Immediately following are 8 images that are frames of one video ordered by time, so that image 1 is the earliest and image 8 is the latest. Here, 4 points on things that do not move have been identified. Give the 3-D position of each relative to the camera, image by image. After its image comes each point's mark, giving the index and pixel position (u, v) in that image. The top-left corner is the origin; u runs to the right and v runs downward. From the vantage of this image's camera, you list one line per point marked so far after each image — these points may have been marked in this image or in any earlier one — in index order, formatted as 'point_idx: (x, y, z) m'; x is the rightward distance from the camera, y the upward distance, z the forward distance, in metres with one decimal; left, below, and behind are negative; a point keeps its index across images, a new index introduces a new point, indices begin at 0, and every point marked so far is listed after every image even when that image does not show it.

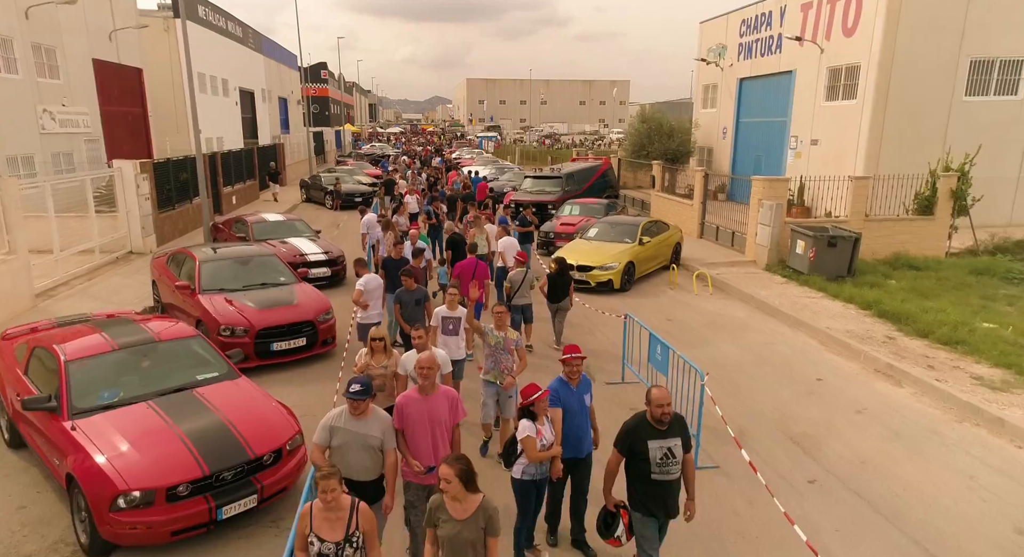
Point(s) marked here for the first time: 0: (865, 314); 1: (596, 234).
0: (+5.8, -0.6, +11.0) m
1: (+1.9, +1.0, +14.9) m
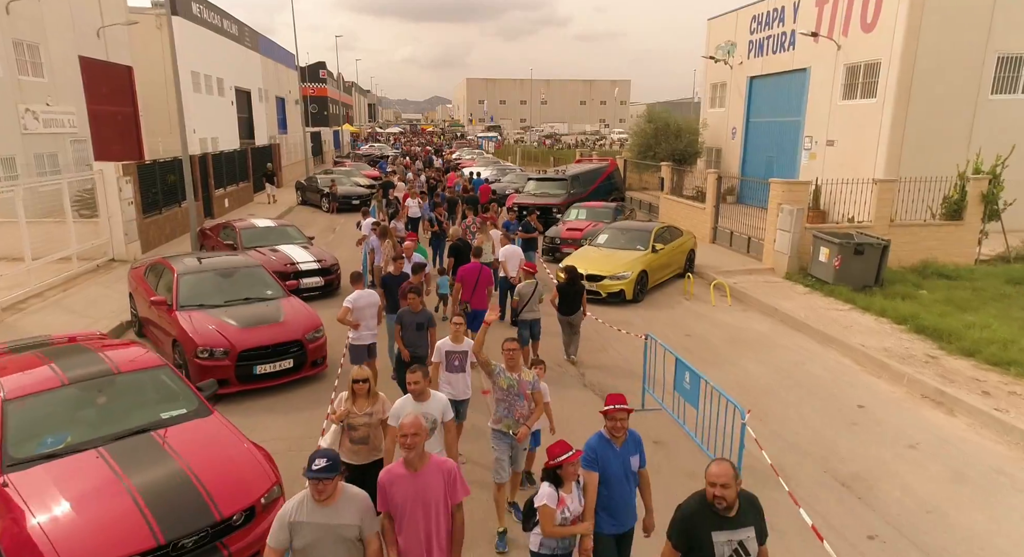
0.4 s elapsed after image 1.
0: (+5.9, -0.8, +10.1) m
1: (+2.0, +0.8, +14.1) m
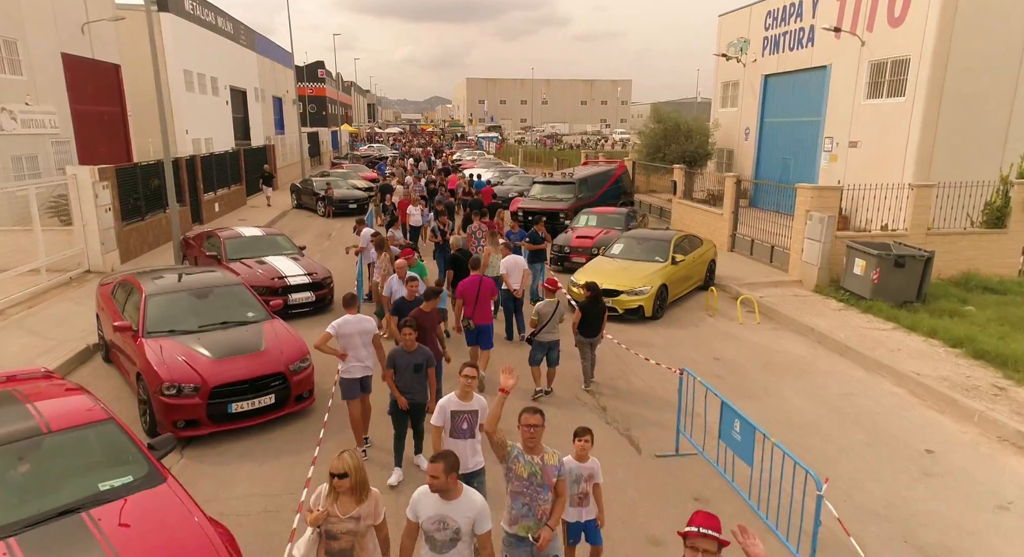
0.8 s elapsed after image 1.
0: (+6.1, -1.0, +9.1) m
1: (+2.1, +0.5, +13.0) m
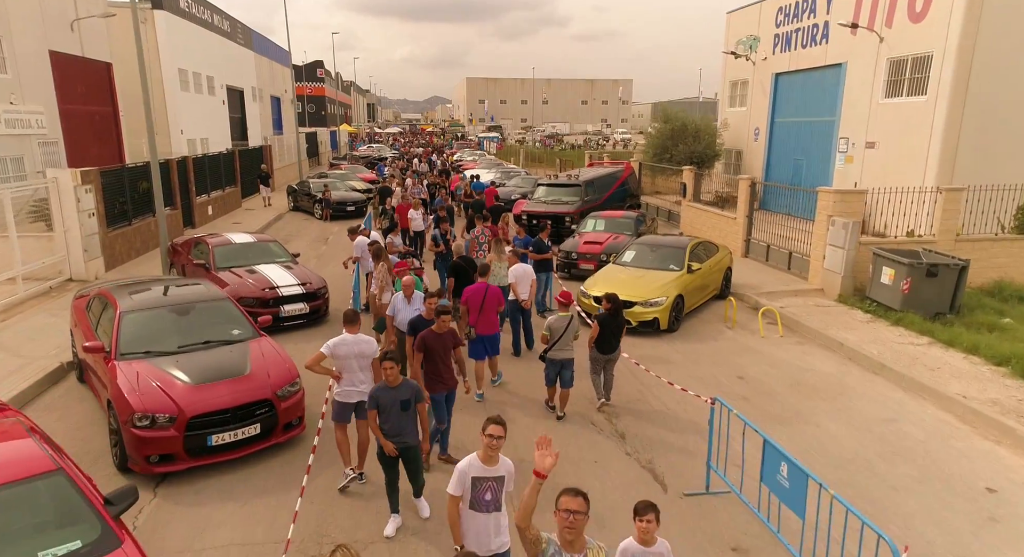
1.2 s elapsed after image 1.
0: (+6.2, -1.2, +8.4) m
1: (+2.2, +0.4, +12.3) m
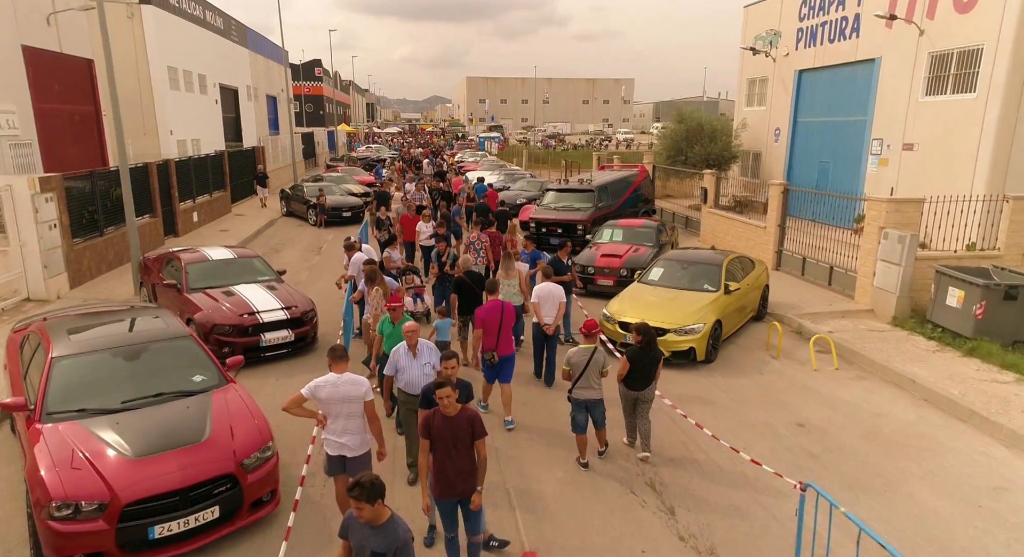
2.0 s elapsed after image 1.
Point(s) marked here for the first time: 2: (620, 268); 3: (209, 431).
0: (+6.4, -1.5, +7.0) m
1: (+2.5, 0.0, +10.9) m
2: (+2.2, +0.2, +13.3) m
3: (-2.6, -1.3, +5.6) m
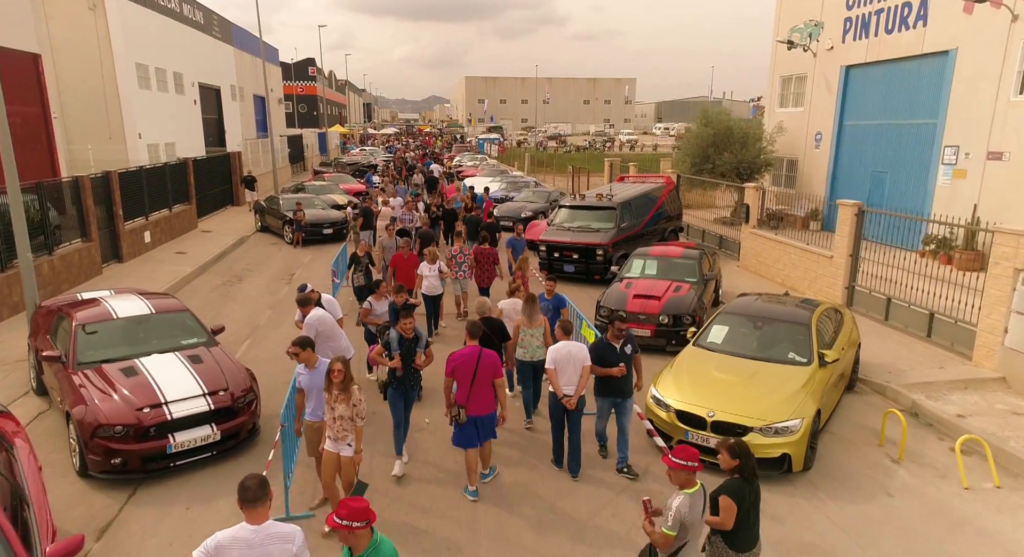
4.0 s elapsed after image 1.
0: (+6.6, -2.3, +4.2) m
1: (+2.6, -0.7, +8.1) m
2: (+2.3, -0.6, +10.5) m
3: (-2.4, -2.0, +2.8) m
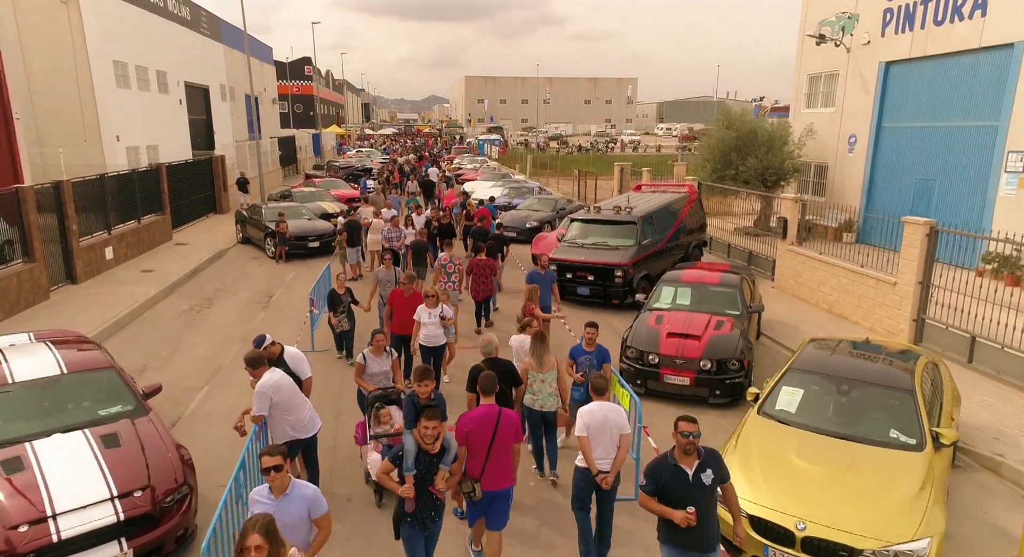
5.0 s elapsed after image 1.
0: (+6.7, -2.7, +2.4) m
1: (+2.7, -1.2, +6.3) m
2: (+2.4, -1.0, +8.7) m
3: (-2.2, -2.5, +1.0) m
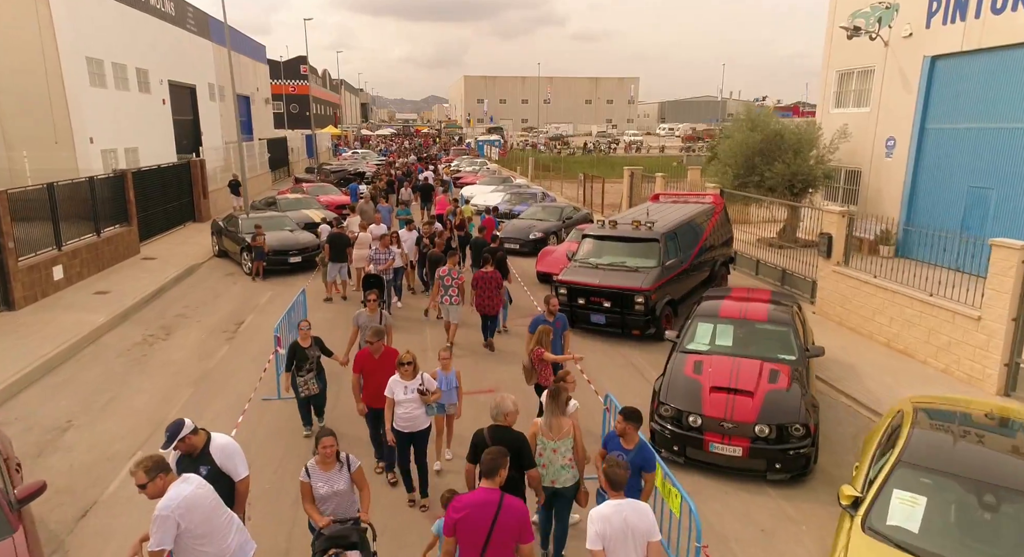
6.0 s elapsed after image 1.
0: (+6.8, -3.2, +0.6) m
1: (+2.8, -1.6, +4.5) m
2: (+2.5, -1.5, +6.9) m
3: (-2.2, -3.0, -0.8) m
